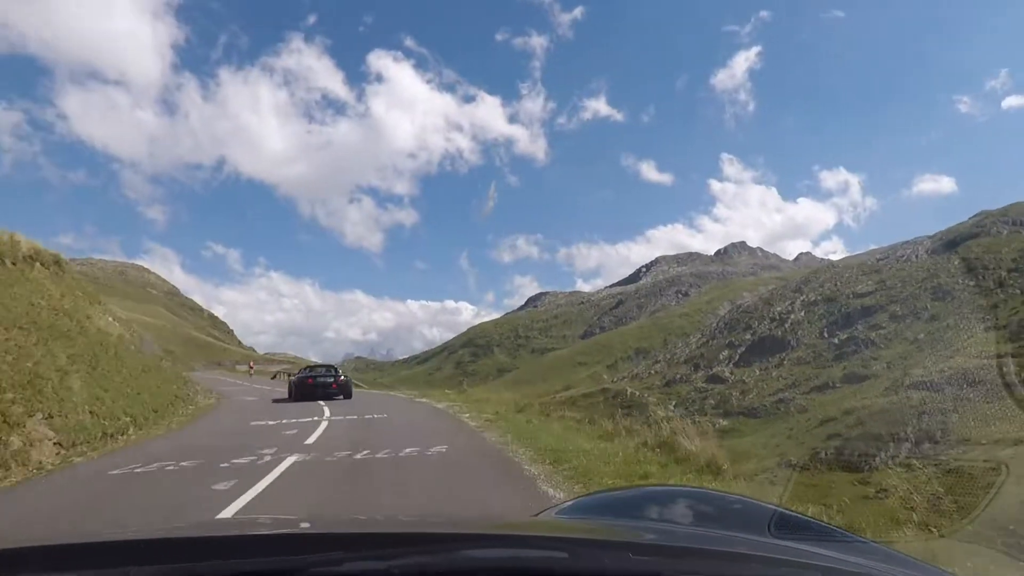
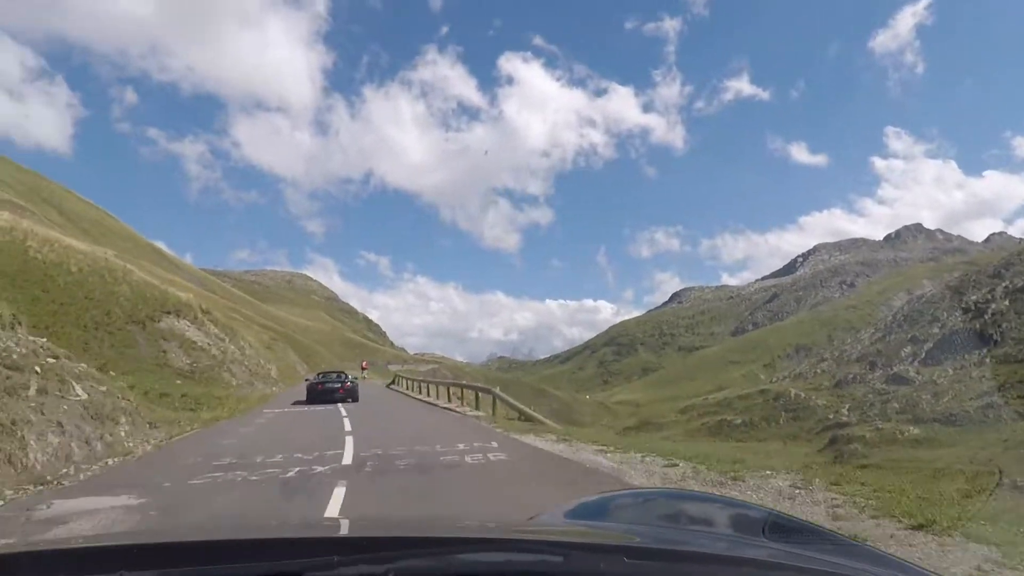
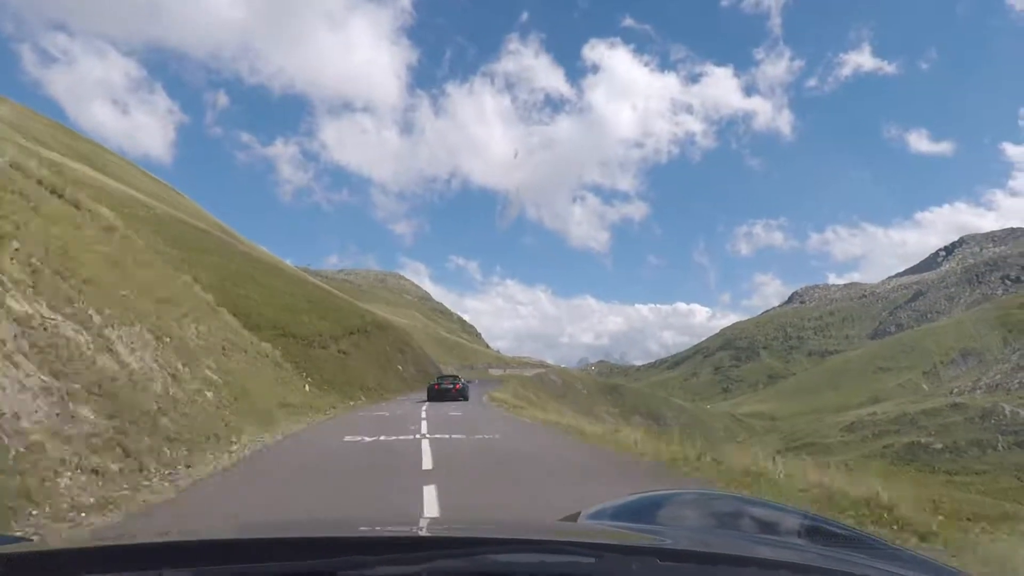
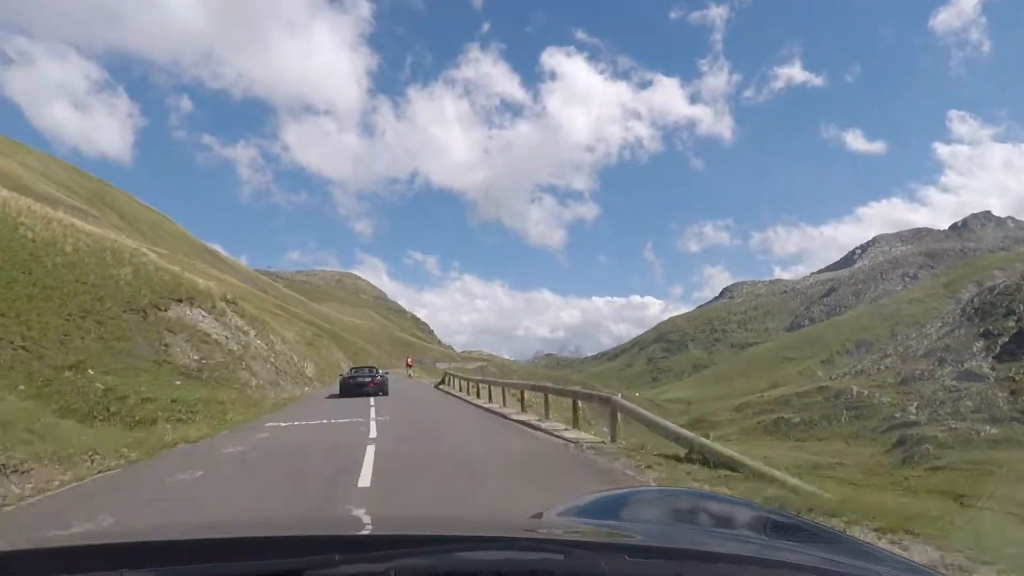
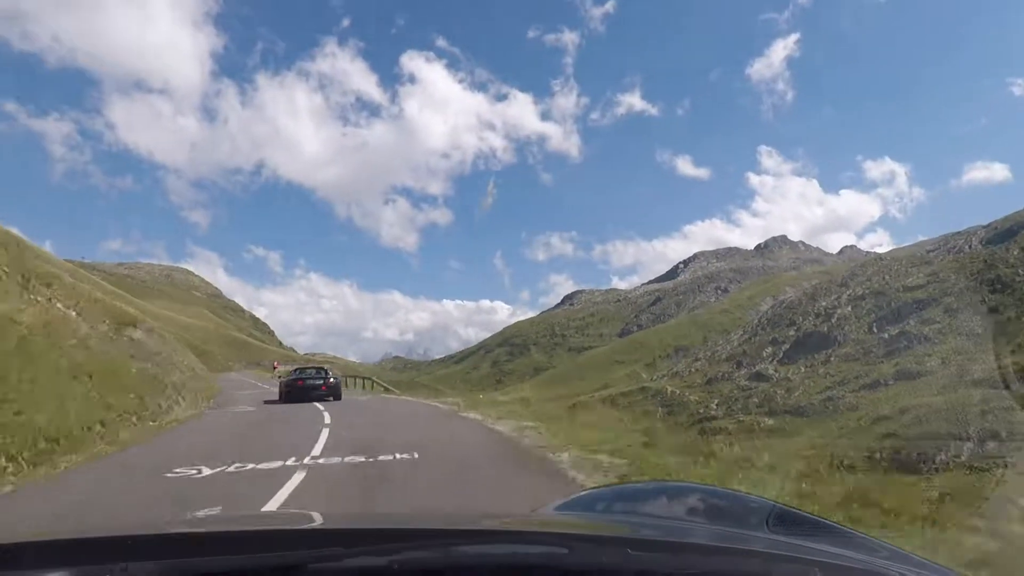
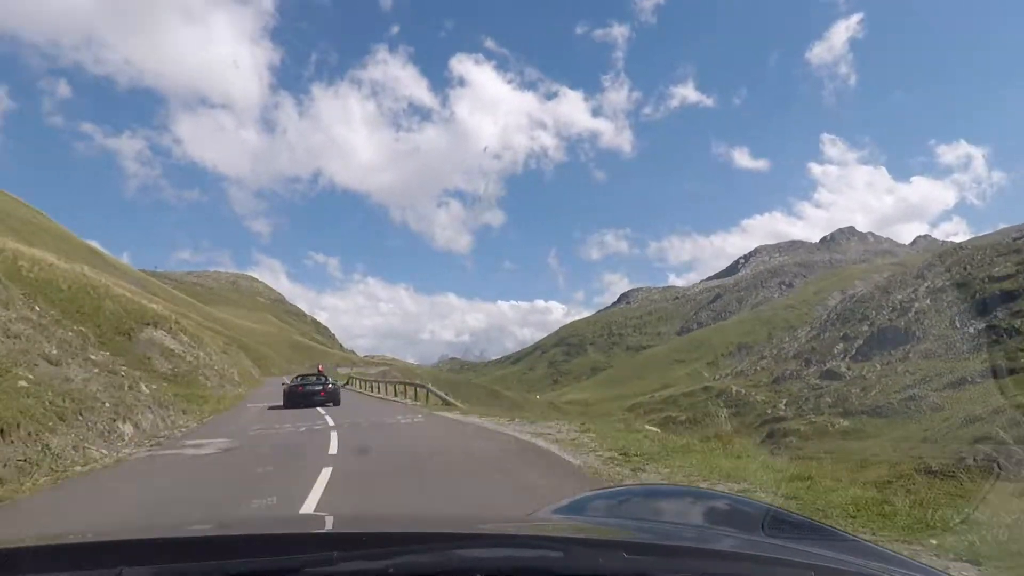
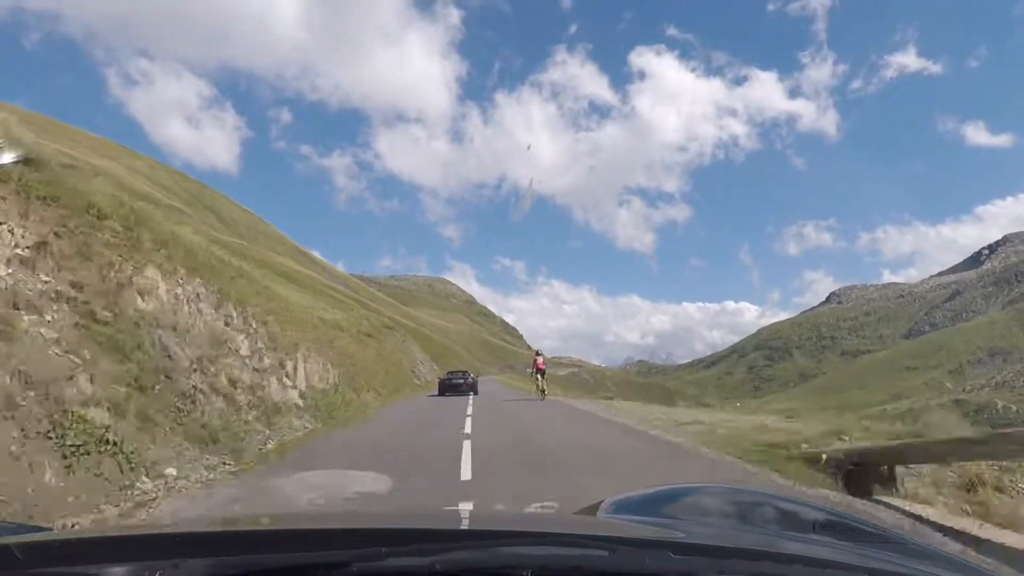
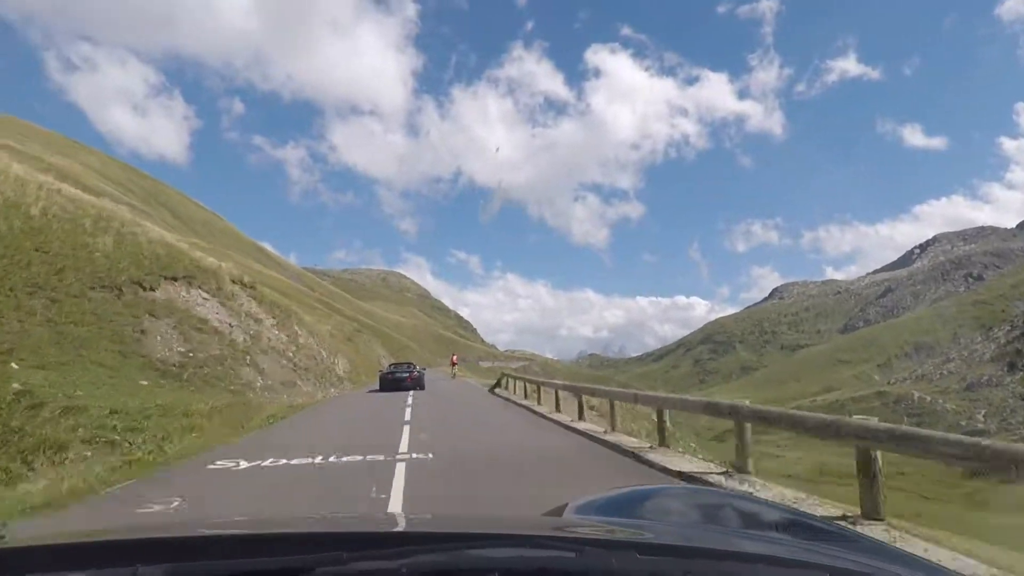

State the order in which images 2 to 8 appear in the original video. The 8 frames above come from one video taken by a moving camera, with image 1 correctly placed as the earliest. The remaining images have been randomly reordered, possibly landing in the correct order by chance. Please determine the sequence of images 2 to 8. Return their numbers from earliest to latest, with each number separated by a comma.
5, 6, 2, 4, 8, 7, 3
